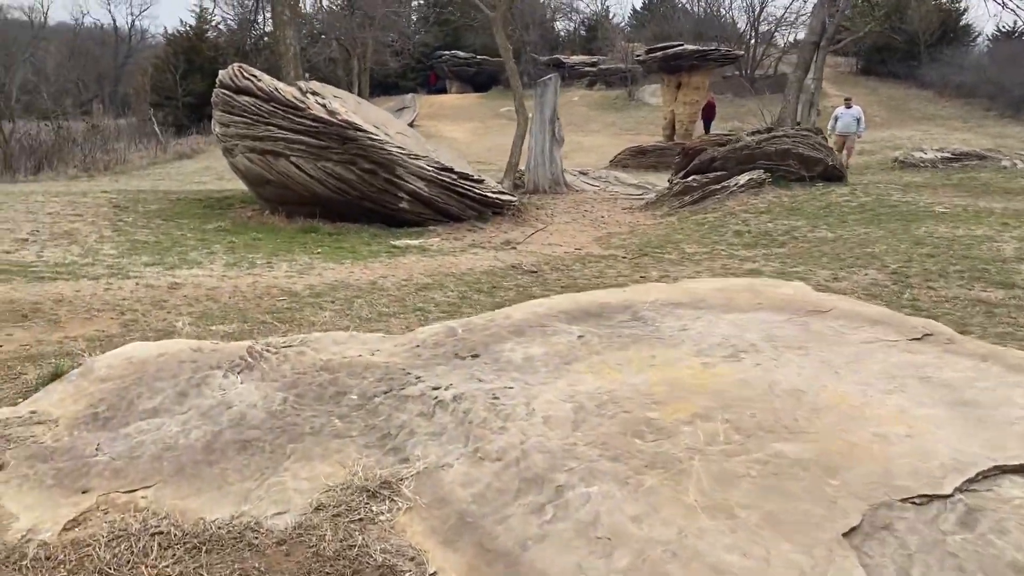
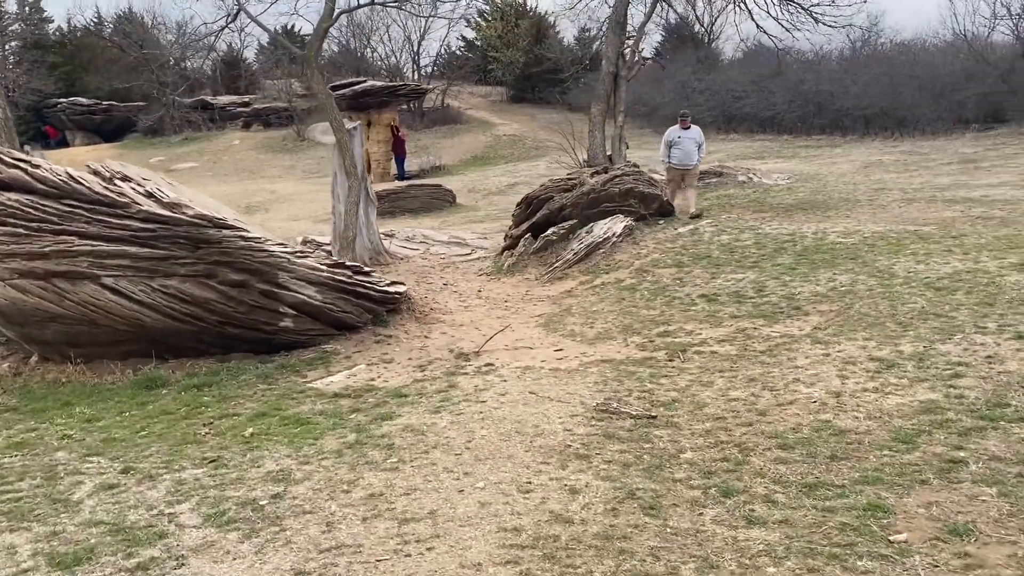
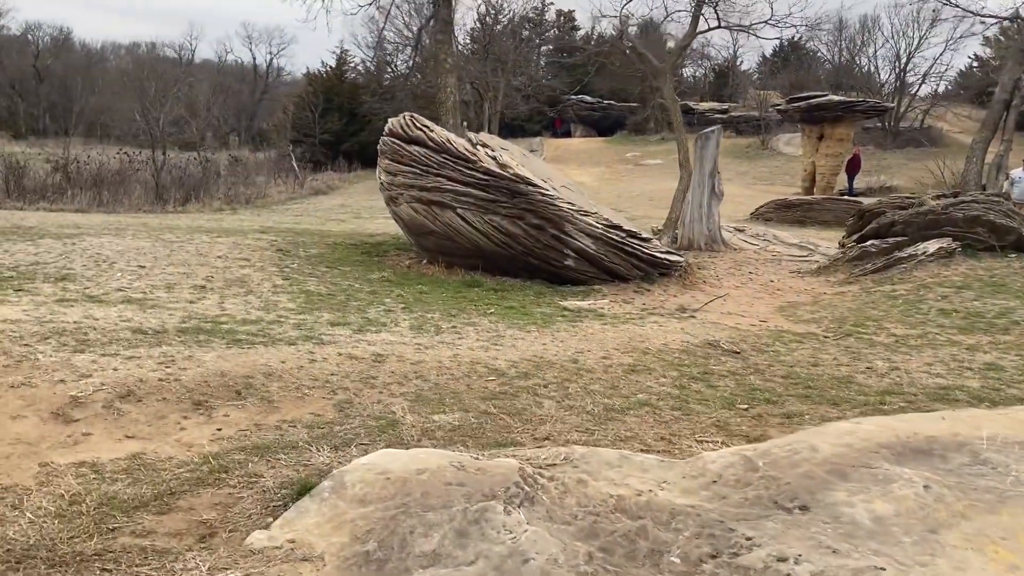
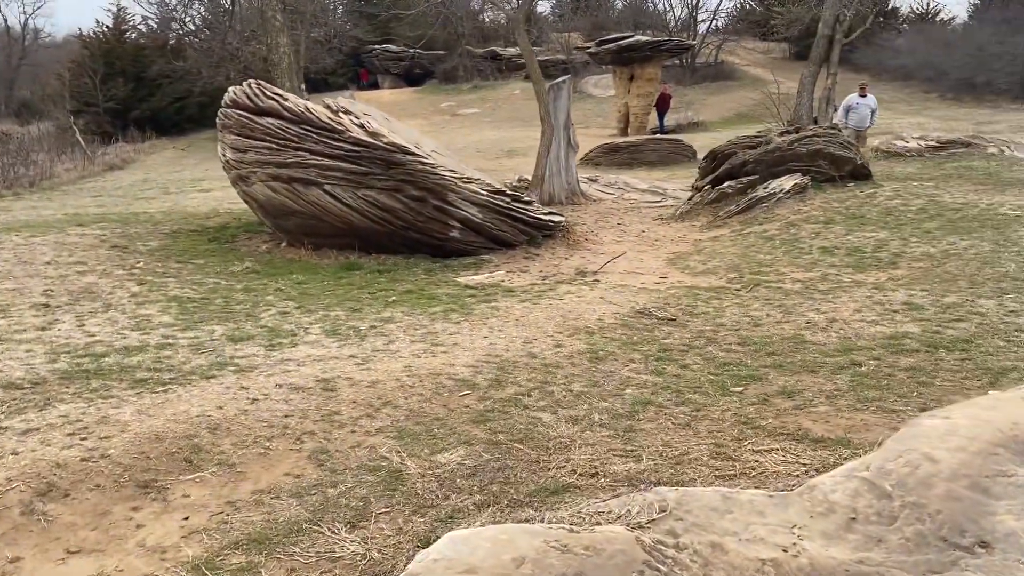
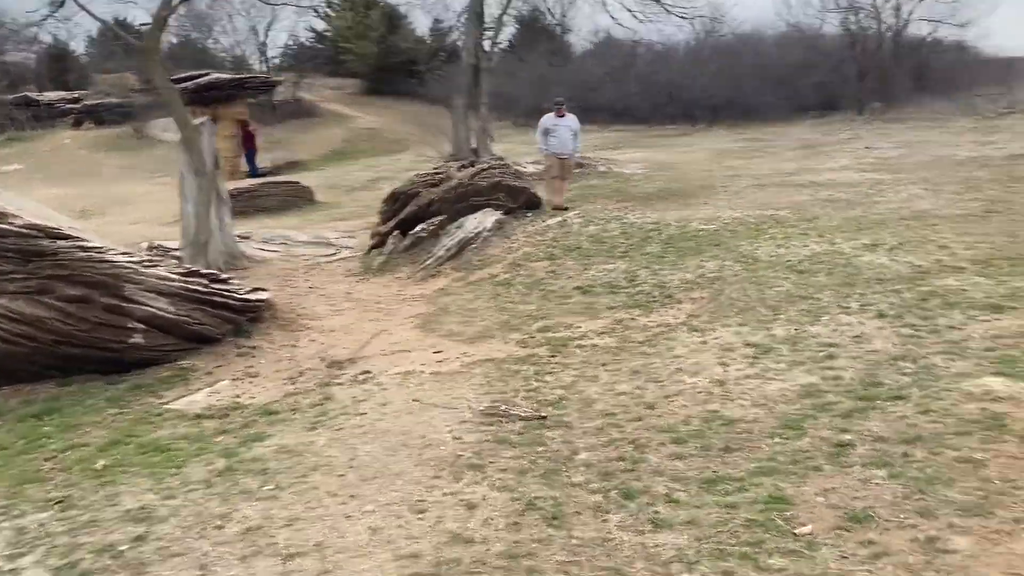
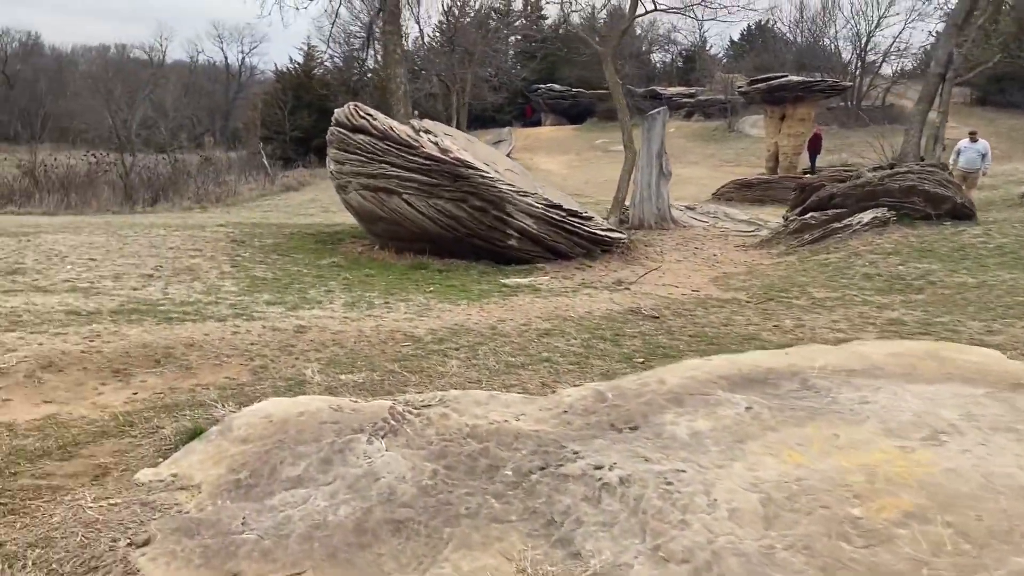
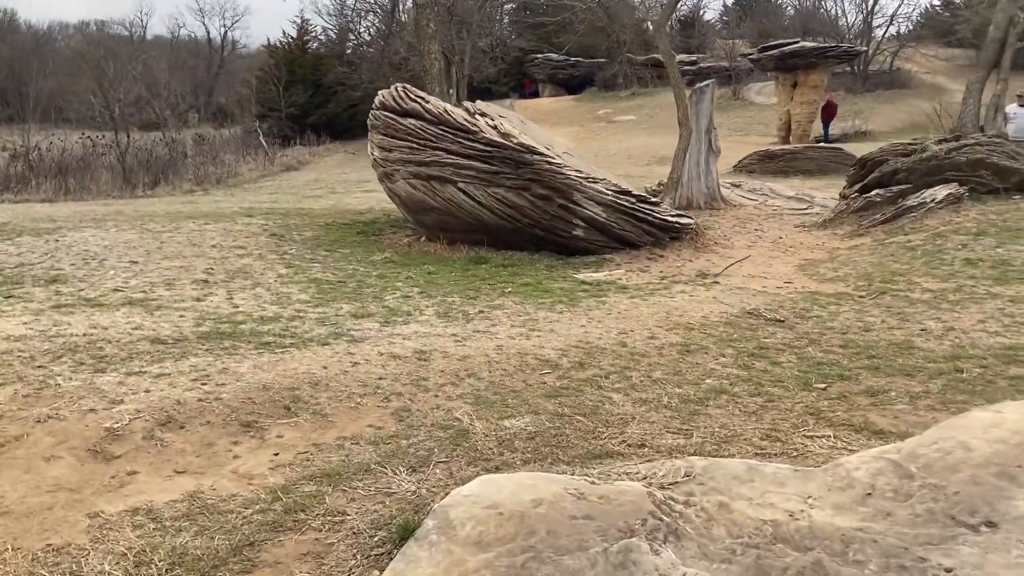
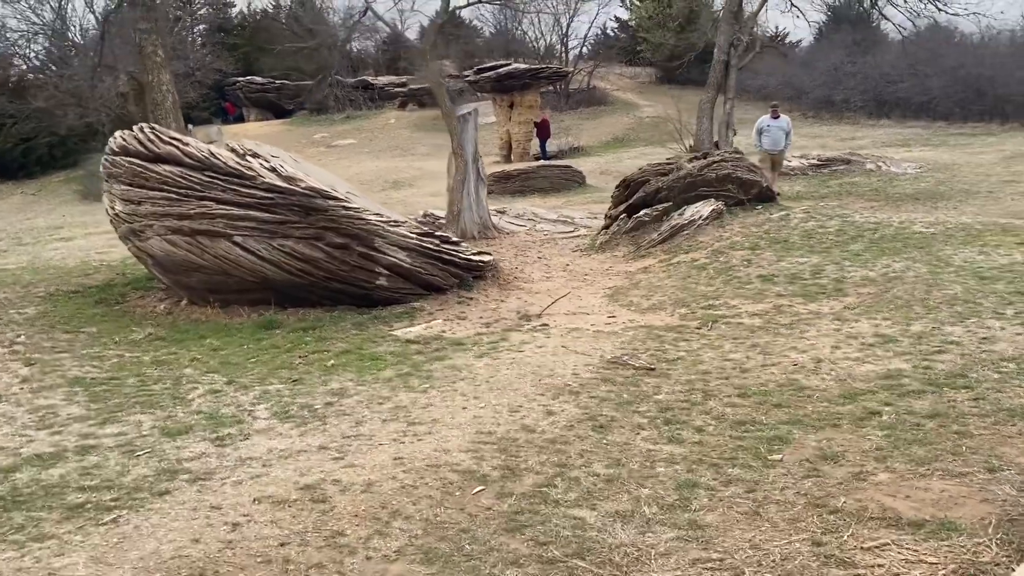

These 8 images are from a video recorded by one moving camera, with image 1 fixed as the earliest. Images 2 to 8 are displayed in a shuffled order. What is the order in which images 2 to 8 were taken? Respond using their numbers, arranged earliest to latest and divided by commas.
6, 3, 7, 4, 8, 2, 5
